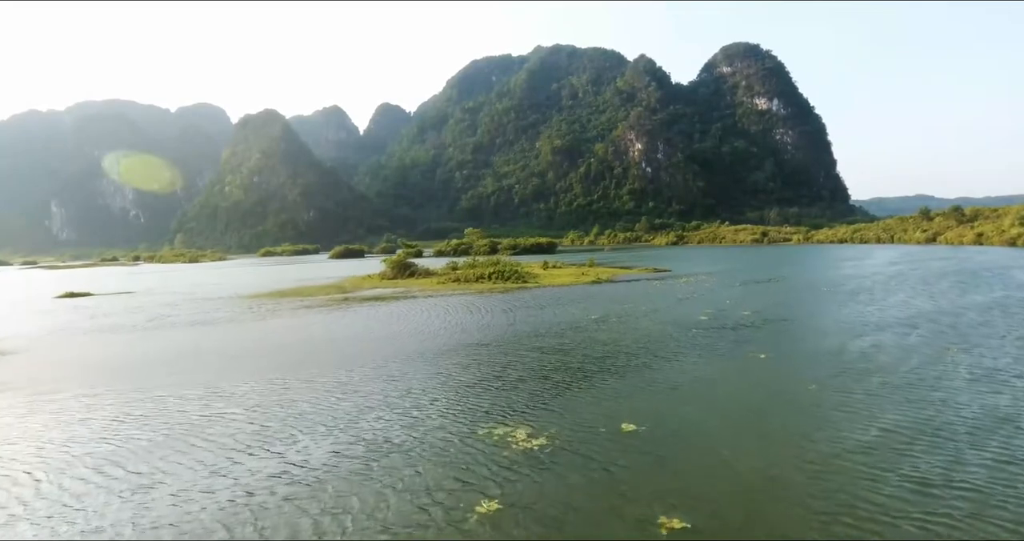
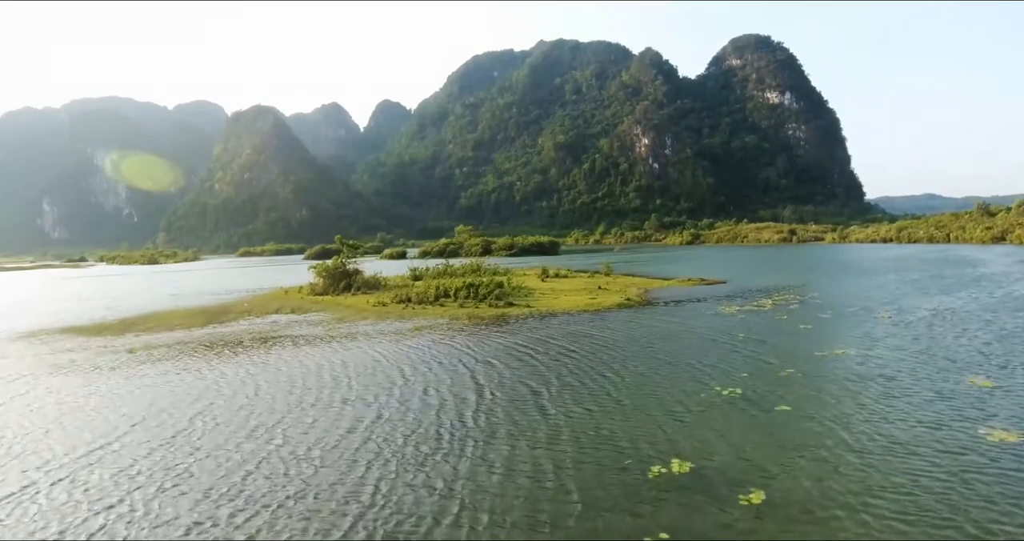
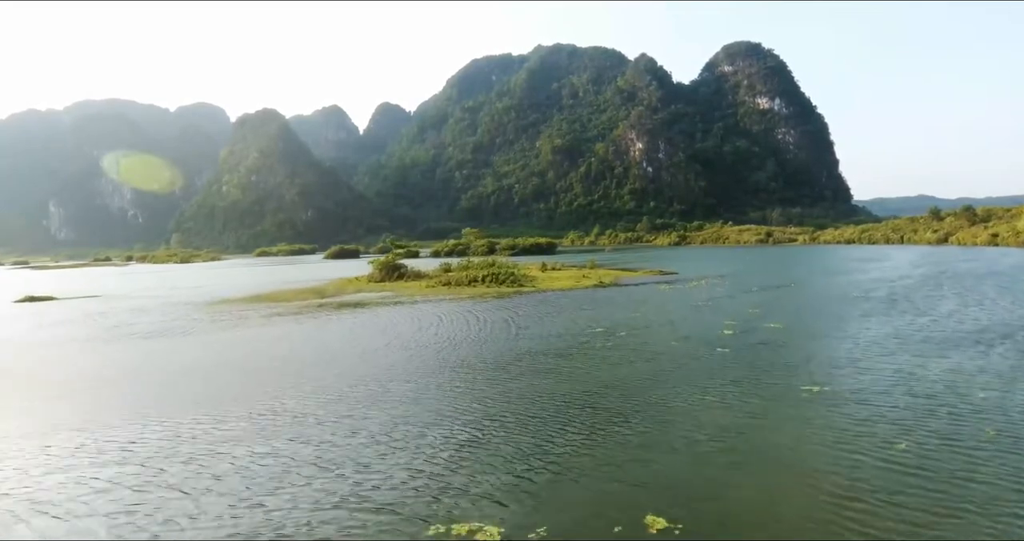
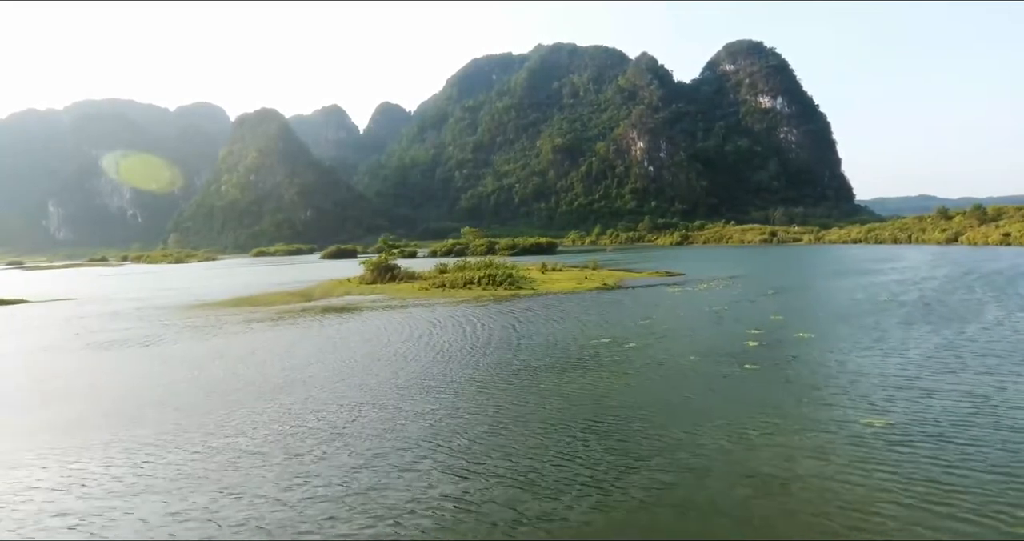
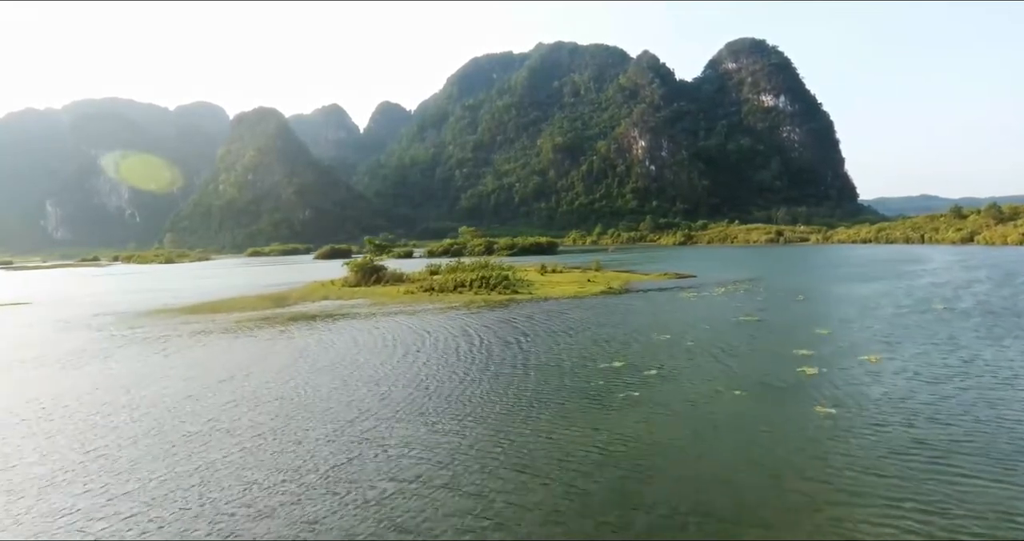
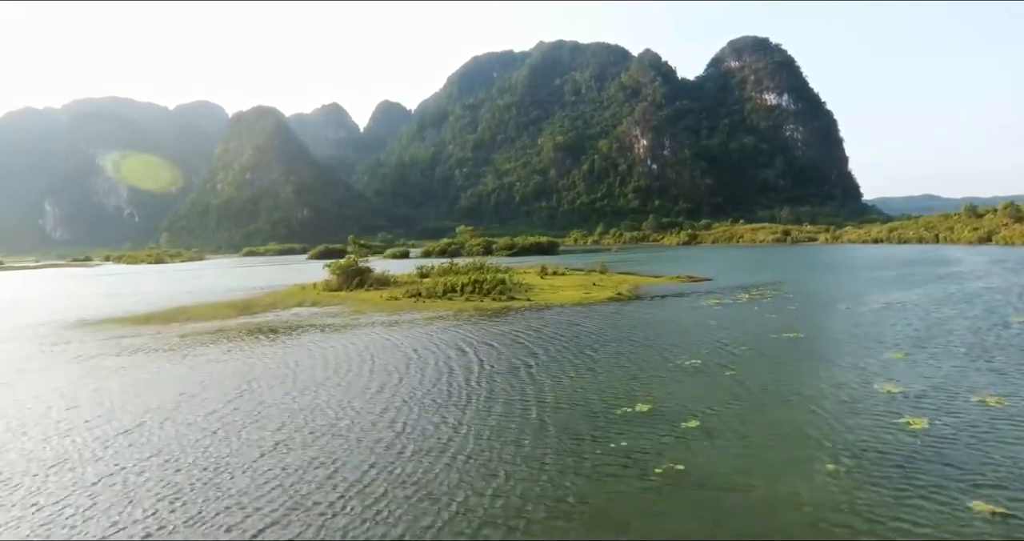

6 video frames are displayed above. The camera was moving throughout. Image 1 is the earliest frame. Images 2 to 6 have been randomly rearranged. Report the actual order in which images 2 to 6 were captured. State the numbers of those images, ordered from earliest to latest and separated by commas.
3, 4, 5, 6, 2
